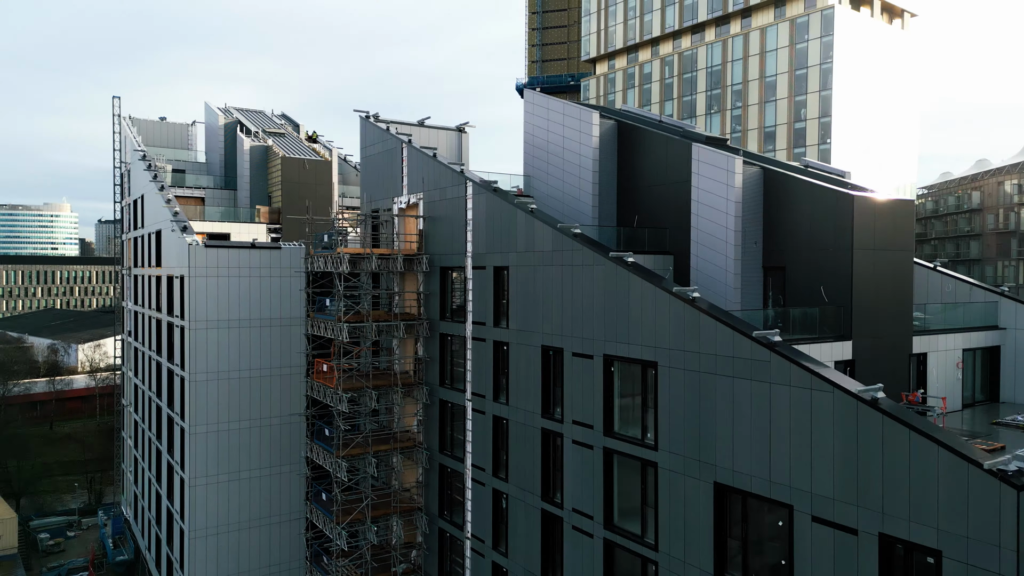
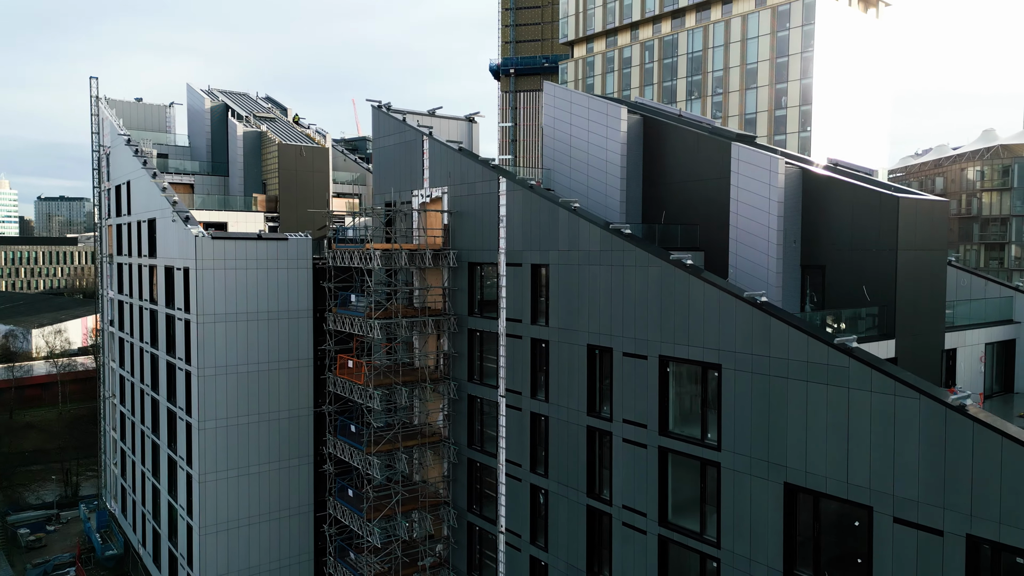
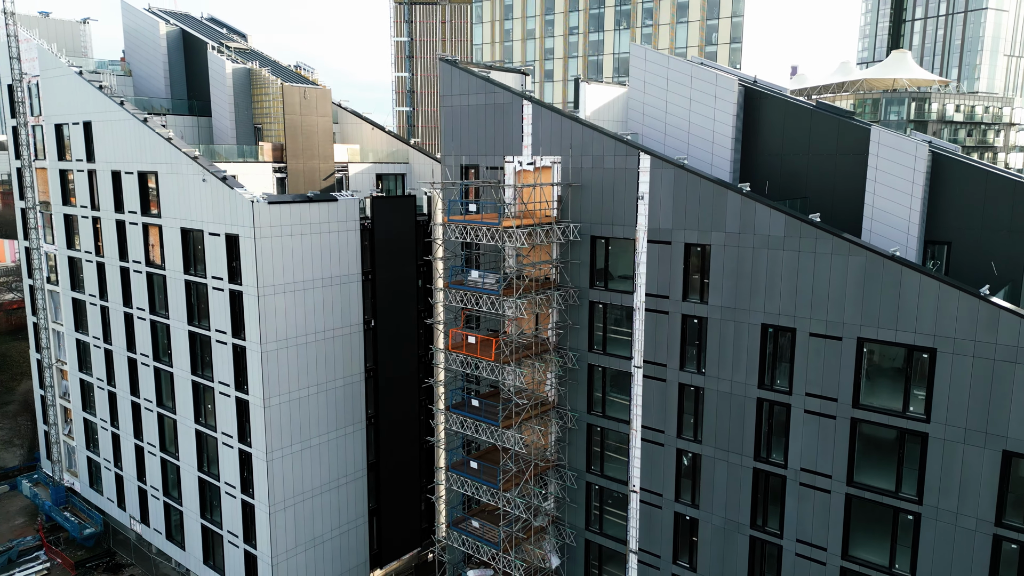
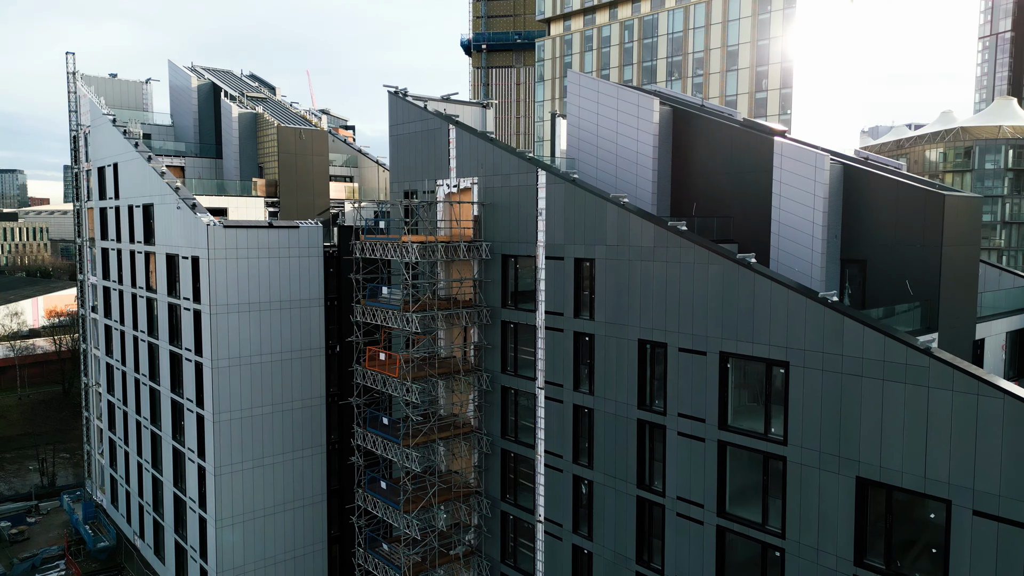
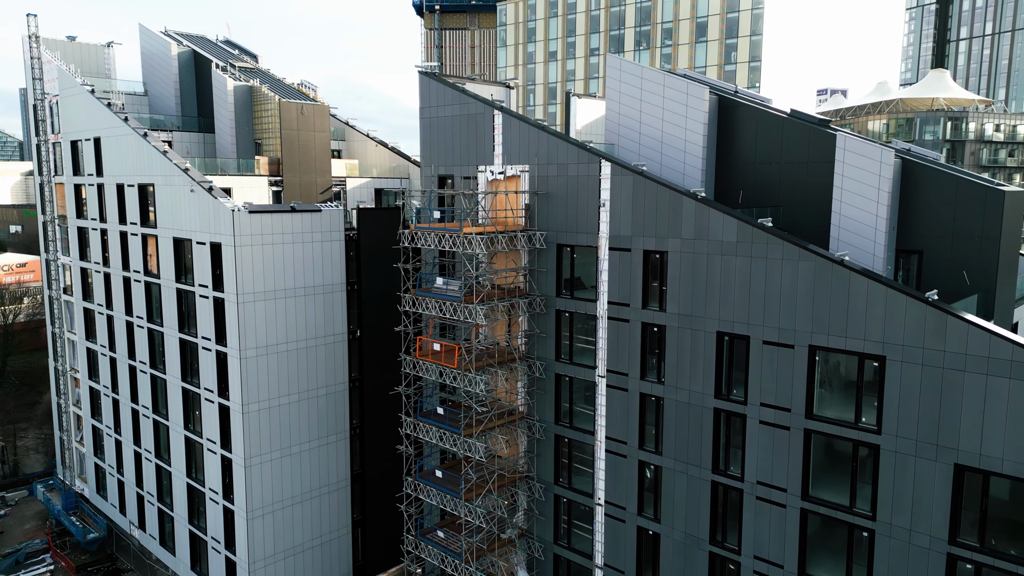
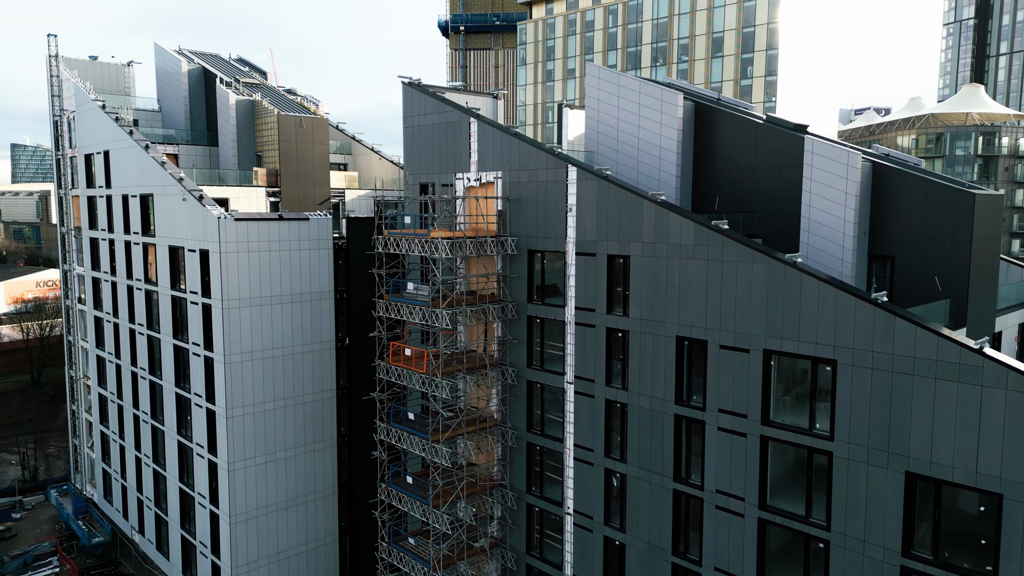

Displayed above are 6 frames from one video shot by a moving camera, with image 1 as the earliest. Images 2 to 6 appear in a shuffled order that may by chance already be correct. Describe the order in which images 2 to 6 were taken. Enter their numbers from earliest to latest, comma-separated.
2, 4, 6, 5, 3
